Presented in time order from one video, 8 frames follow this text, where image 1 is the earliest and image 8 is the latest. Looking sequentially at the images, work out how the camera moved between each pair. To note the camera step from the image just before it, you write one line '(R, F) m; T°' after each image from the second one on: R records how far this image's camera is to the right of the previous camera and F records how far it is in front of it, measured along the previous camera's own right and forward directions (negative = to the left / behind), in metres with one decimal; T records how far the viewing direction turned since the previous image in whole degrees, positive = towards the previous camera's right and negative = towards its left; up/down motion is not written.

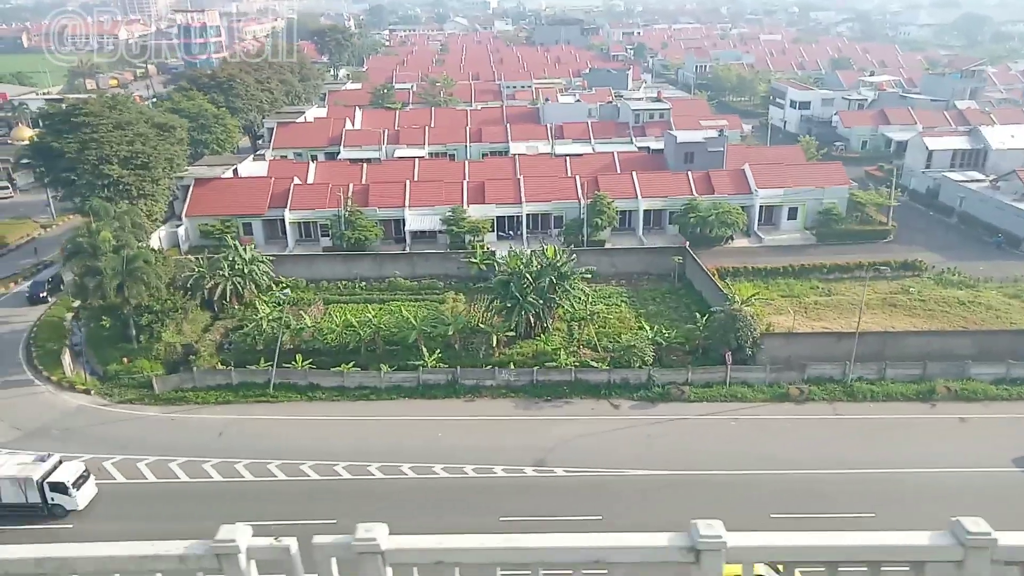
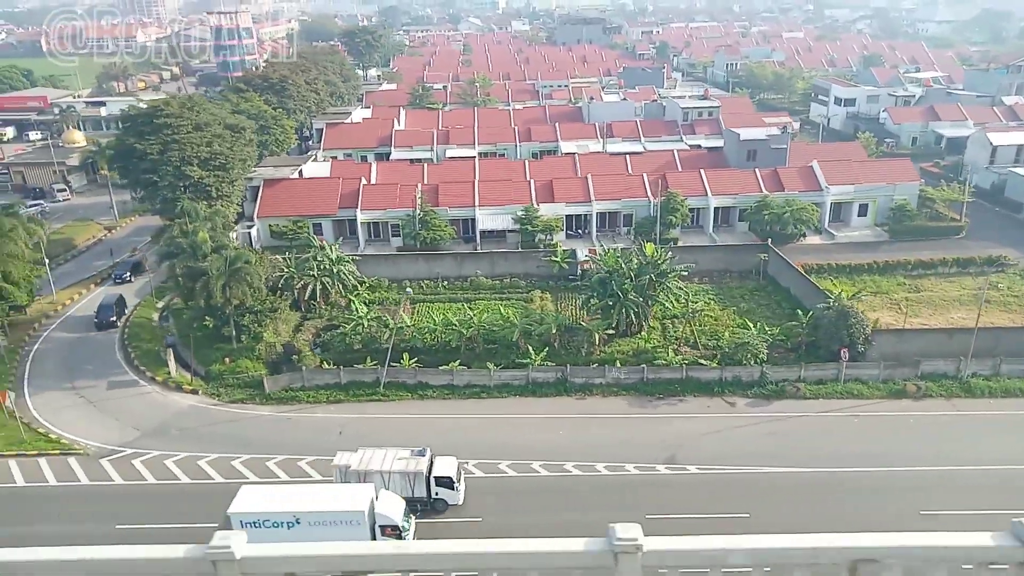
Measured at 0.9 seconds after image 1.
(-3.0, 0.0) m; 0°
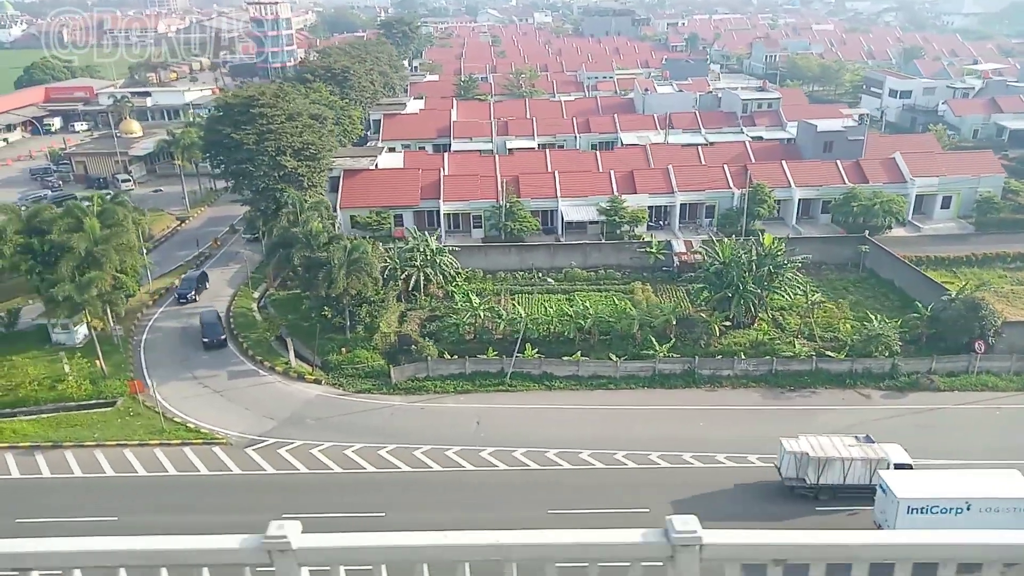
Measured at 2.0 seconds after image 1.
(-3.5, +0.1) m; 0°
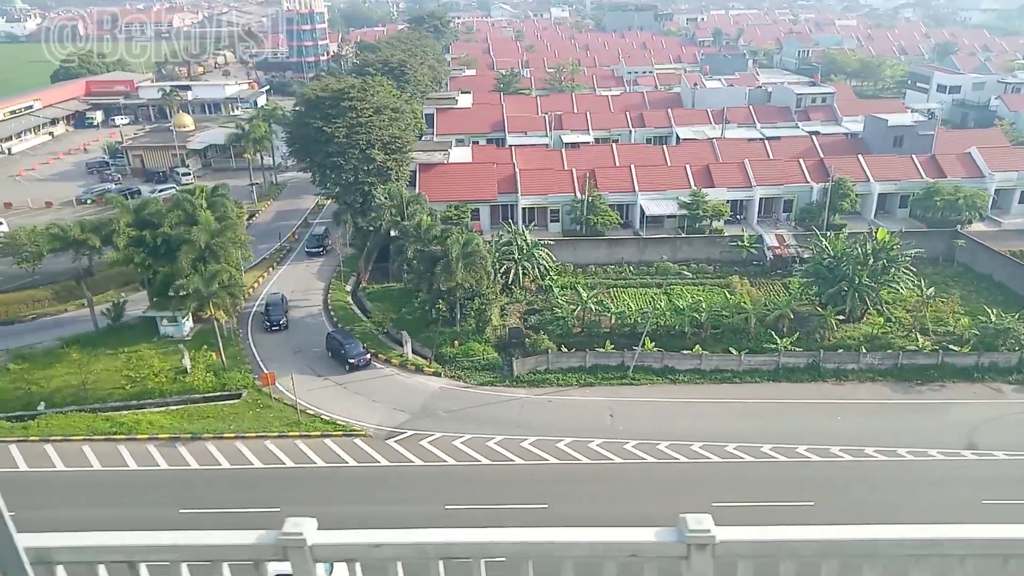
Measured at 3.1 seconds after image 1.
(-3.5, 0.0) m; 0°
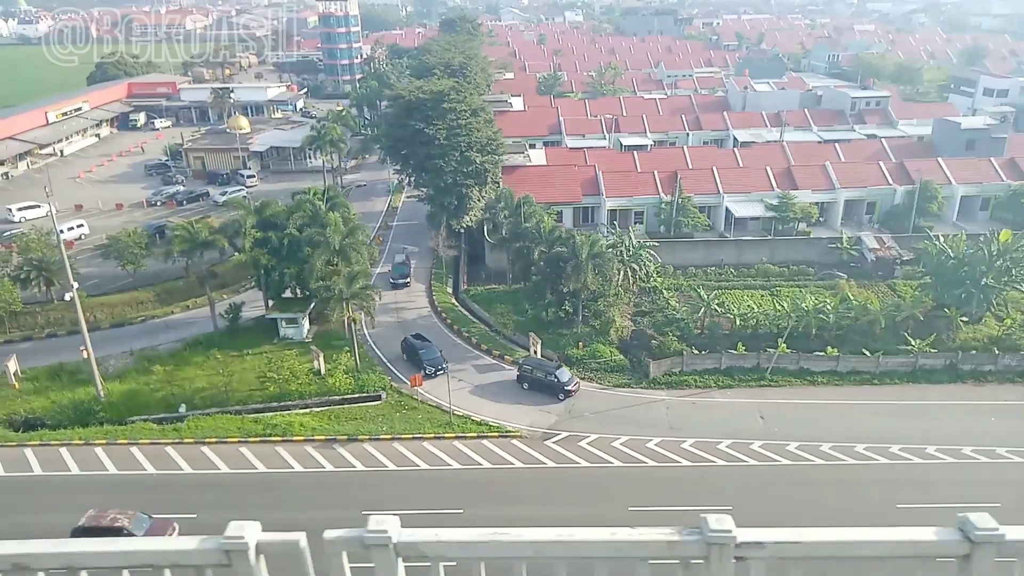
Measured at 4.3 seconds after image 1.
(-4.0, 0.0) m; 0°
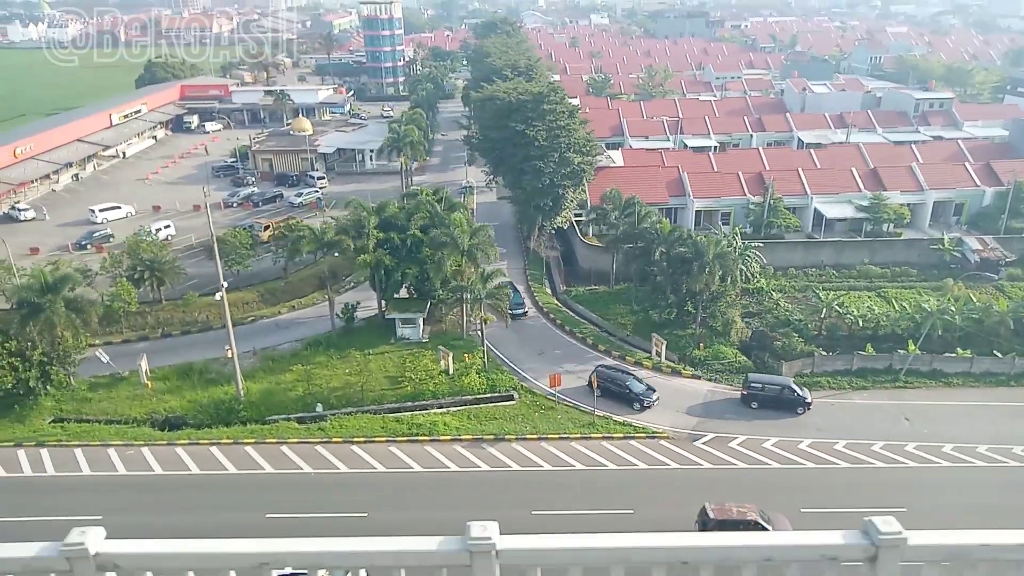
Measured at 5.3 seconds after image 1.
(-3.5, 0.0) m; -1°
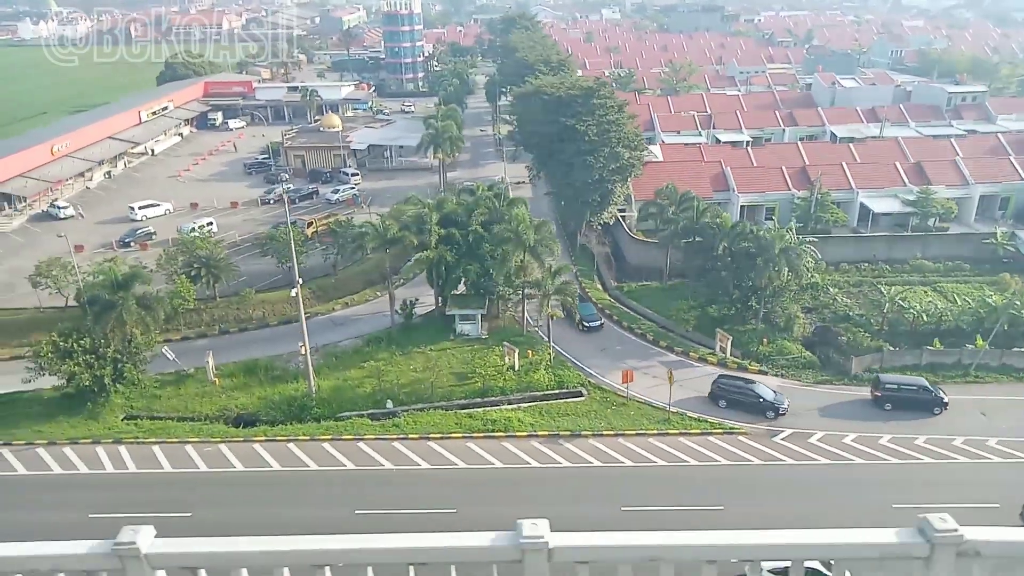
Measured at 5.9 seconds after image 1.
(-1.8, +0.1) m; 0°
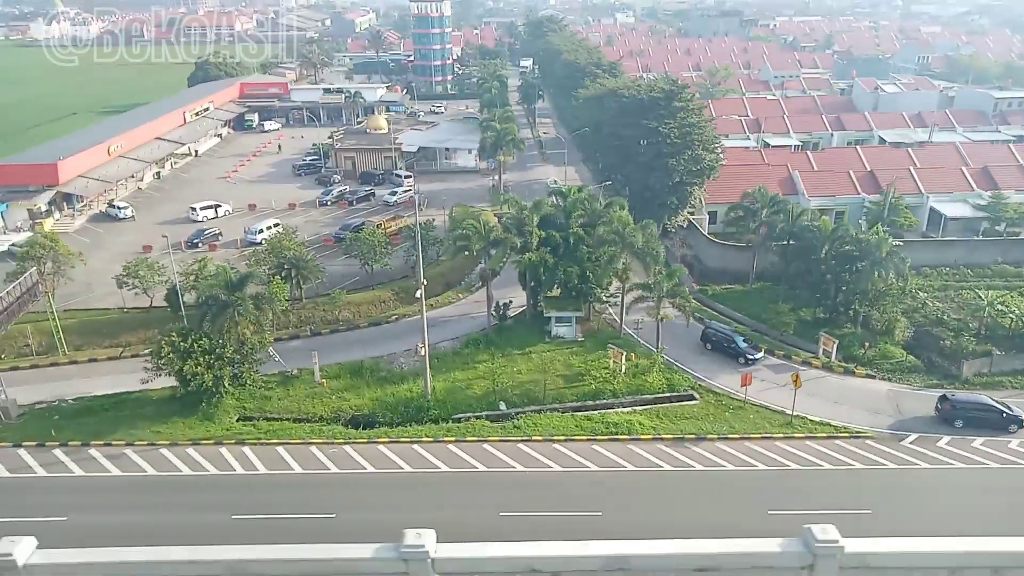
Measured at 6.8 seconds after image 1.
(-3.2, +0.1) m; 0°
